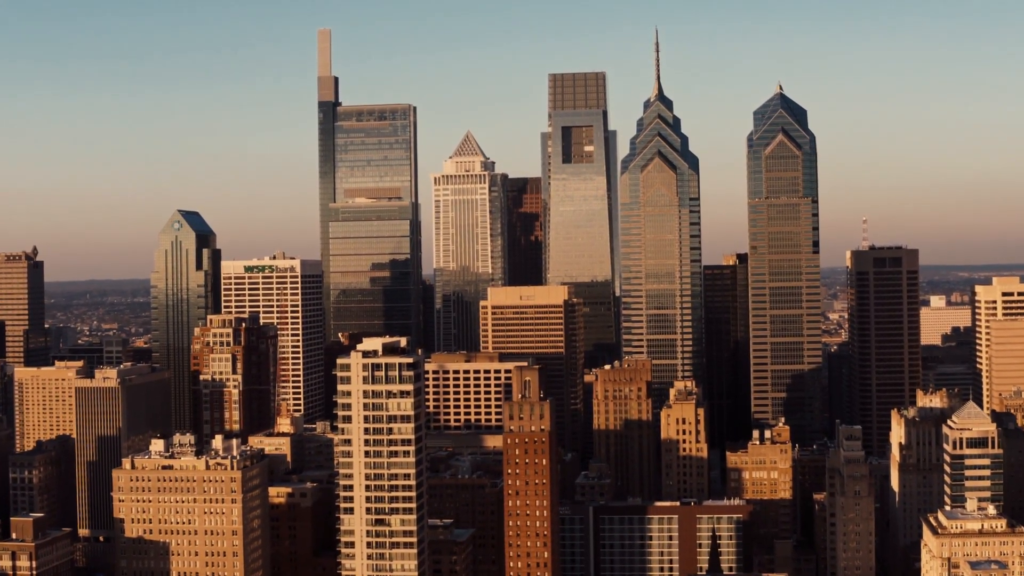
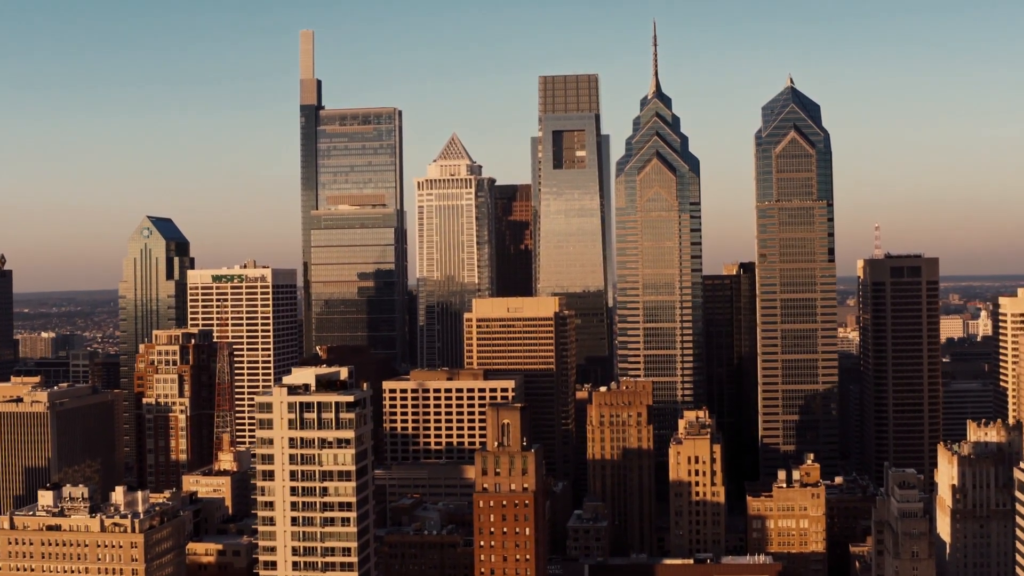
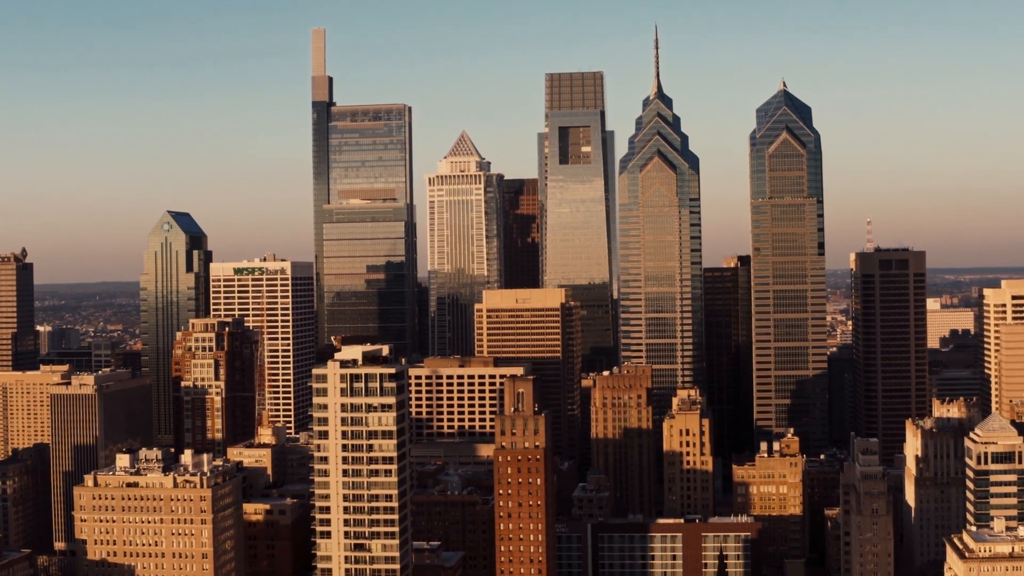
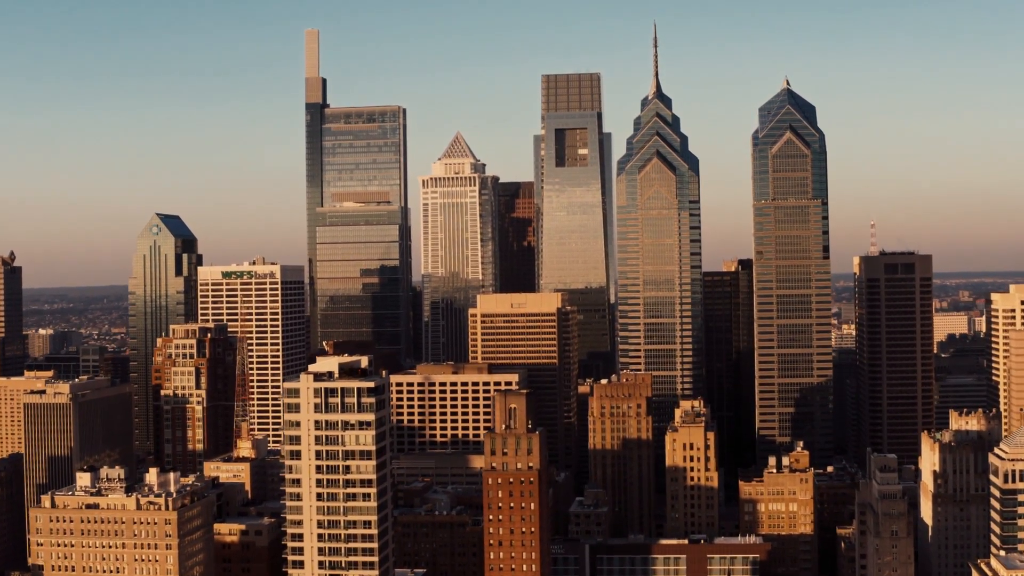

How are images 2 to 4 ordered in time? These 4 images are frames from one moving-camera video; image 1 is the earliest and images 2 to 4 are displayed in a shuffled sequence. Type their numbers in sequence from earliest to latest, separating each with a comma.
3, 4, 2
